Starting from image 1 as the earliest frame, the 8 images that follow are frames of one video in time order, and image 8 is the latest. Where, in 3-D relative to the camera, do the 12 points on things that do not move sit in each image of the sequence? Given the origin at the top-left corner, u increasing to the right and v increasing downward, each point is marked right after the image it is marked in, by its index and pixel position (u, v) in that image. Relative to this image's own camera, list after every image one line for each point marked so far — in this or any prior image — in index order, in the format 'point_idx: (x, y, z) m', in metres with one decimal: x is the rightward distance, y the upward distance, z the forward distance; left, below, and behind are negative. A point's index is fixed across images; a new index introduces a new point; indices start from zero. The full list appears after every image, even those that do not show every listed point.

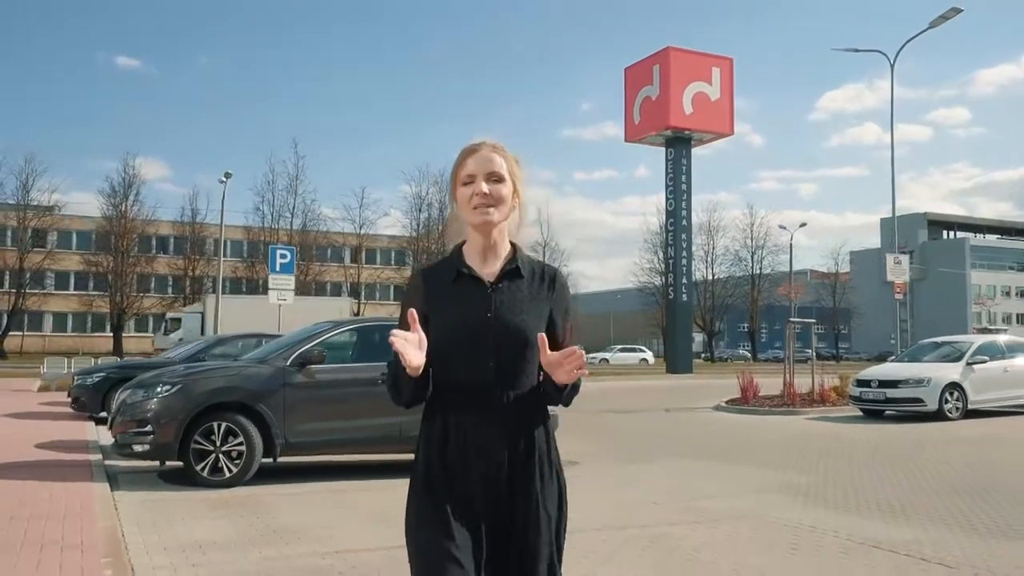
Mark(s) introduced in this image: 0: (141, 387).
0: (-4.1, -1.1, +9.5) m
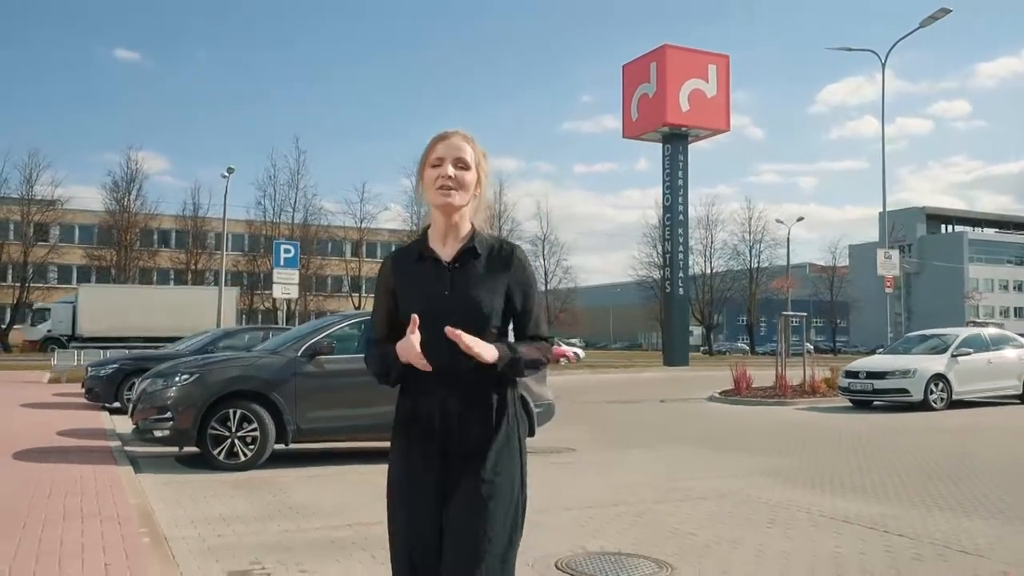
0: (-4.1, -1.0, +10.0) m
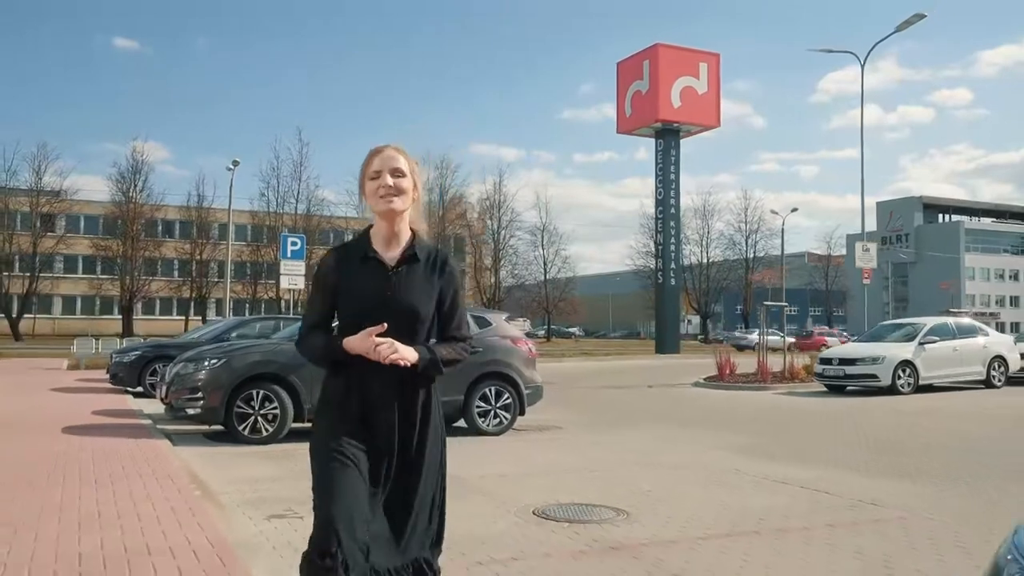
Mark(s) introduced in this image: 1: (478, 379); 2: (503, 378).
0: (-4.2, -1.0, +11.3) m
1: (-0.5, -1.3, +12.1) m
2: (-0.1, -1.3, +12.3) m
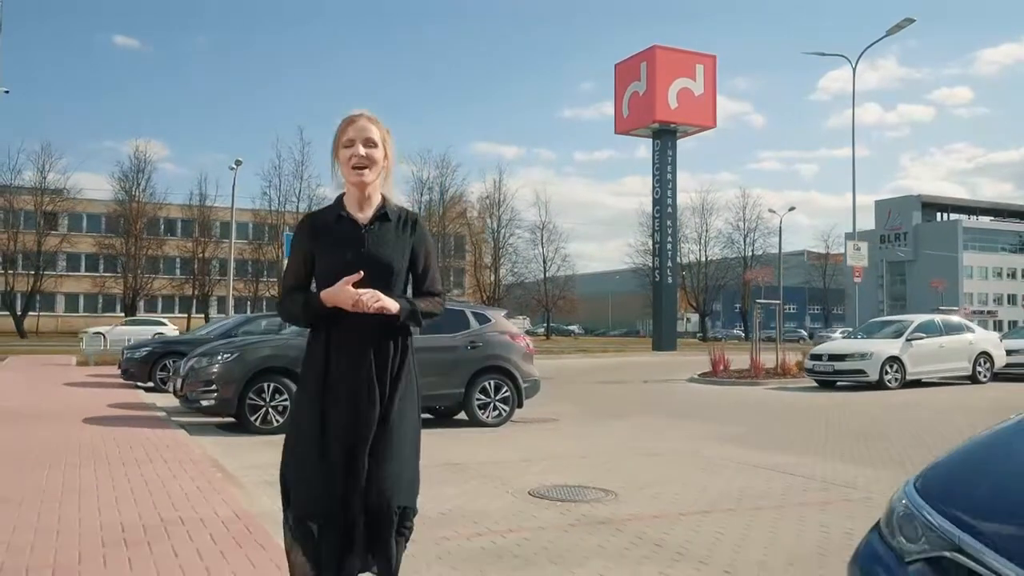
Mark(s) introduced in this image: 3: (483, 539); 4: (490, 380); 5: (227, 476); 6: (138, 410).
0: (-4.2, -0.9, +11.8) m
1: (-0.5, -1.2, +12.7) m
2: (-0.1, -1.2, +12.9) m
3: (-0.2, -1.7, +5.8) m
4: (-0.3, -1.4, +12.8) m
5: (-2.6, -1.7, +7.8) m
6: (-5.9, -1.9, +13.6) m
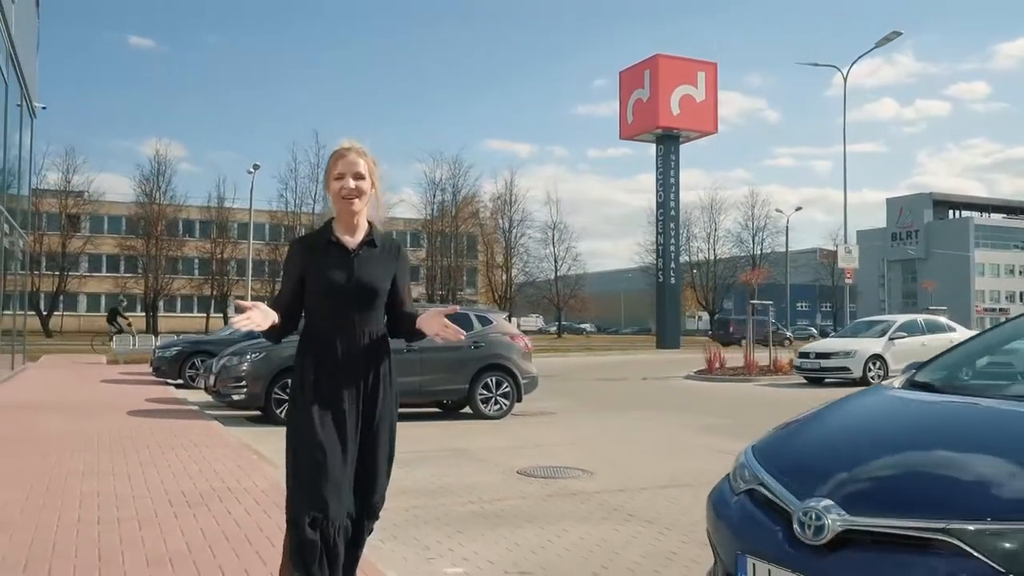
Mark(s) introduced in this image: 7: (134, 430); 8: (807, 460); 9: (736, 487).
0: (-4.2, -1.0, +13.2) m
1: (-0.5, -1.3, +14.0) m
2: (-0.1, -1.3, +14.2) m
3: (-0.3, -1.8, +7.1) m
4: (-0.3, -1.4, +14.1) m
5: (-2.6, -1.8, +9.1) m
6: (-5.9, -2.0, +15.0) m
7: (-5.1, -1.9, +11.6) m
8: (+1.2, -0.7, +3.6) m
9: (+1.0, -0.9, +3.8) m
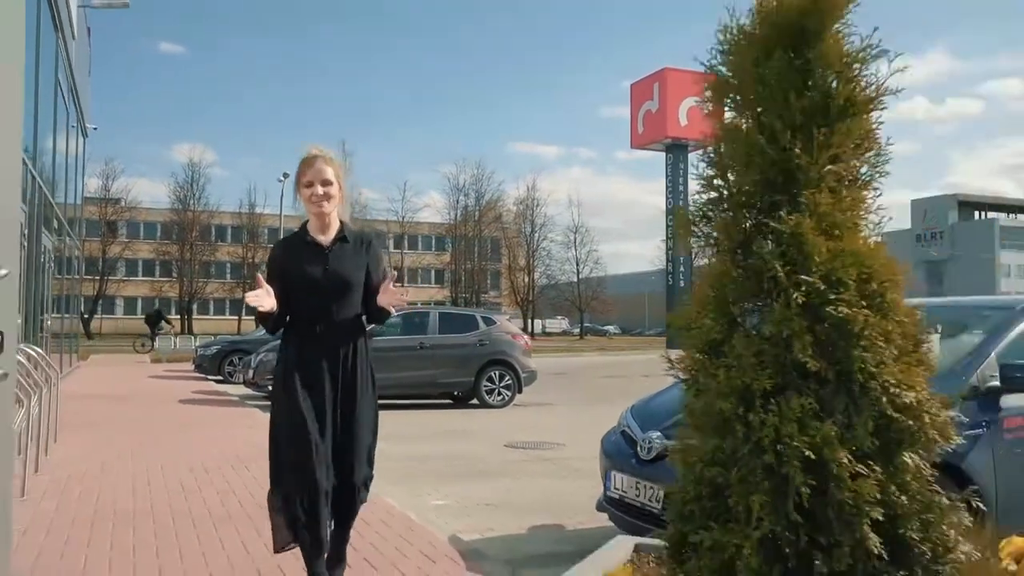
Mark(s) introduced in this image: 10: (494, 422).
0: (-4.2, -1.1, +15.2) m
1: (-0.5, -1.4, +15.9) m
2: (-0.1, -1.4, +16.0) m
3: (-0.5, -1.8, +9.0) m
4: (-0.3, -1.5, +15.9) m
5: (-2.8, -1.9, +11.0) m
6: (-5.8, -2.1, +17.0) m
7: (-5.1, -2.0, +13.6) m
8: (+0.9, -0.8, +5.4) m
9: (+0.7, -0.9, +5.7) m
10: (-0.3, -2.1, +13.5) m
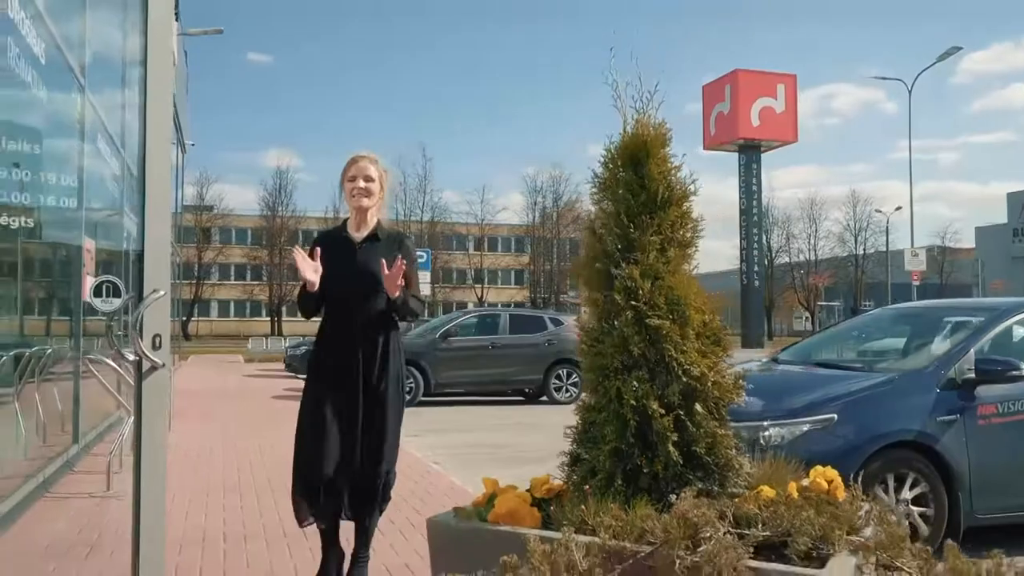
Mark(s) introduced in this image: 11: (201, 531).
0: (-3.0, -1.2, +16.4) m
1: (+0.8, -1.5, +16.8) m
2: (+1.2, -1.5, +16.9) m
3: (+0.1, -1.9, +9.9) m
4: (+1.0, -1.6, +16.8) m
5: (-1.9, -1.9, +12.1) m
6: (-4.4, -2.2, +18.4) m
7: (-4.0, -2.1, +14.9) m
8: (+1.2, -0.8, +6.2) m
9: (+1.0, -1.0, +6.5) m
10: (+0.8, -2.2, +14.4) m
11: (-2.2, -1.7, +6.1) m
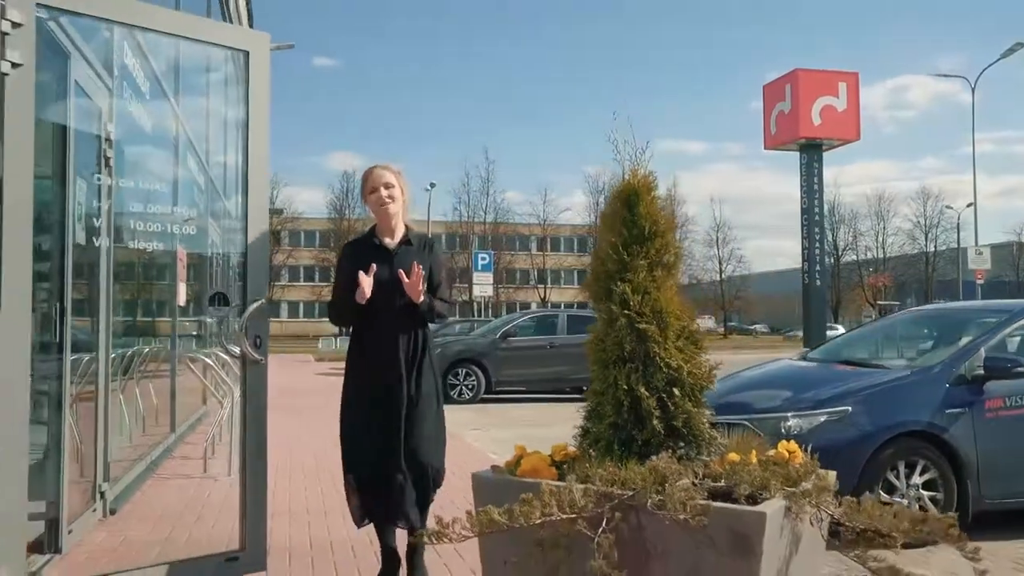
0: (-1.9, -1.2, +17.3) m
1: (+2.0, -1.5, +17.3) m
2: (+2.3, -1.5, +17.5) m
3: (+0.8, -1.9, +10.5) m
4: (+2.1, -1.6, +17.4) m
5: (-1.1, -2.0, +12.9) m
6: (-3.1, -2.3, +19.4) m
7: (-3.0, -2.2, +15.9) m
8: (+1.6, -0.8, +6.8) m
9: (+1.4, -1.0, +7.1) m
10: (+1.8, -2.2, +15.0) m
11: (-1.8, -1.7, +6.9) m
